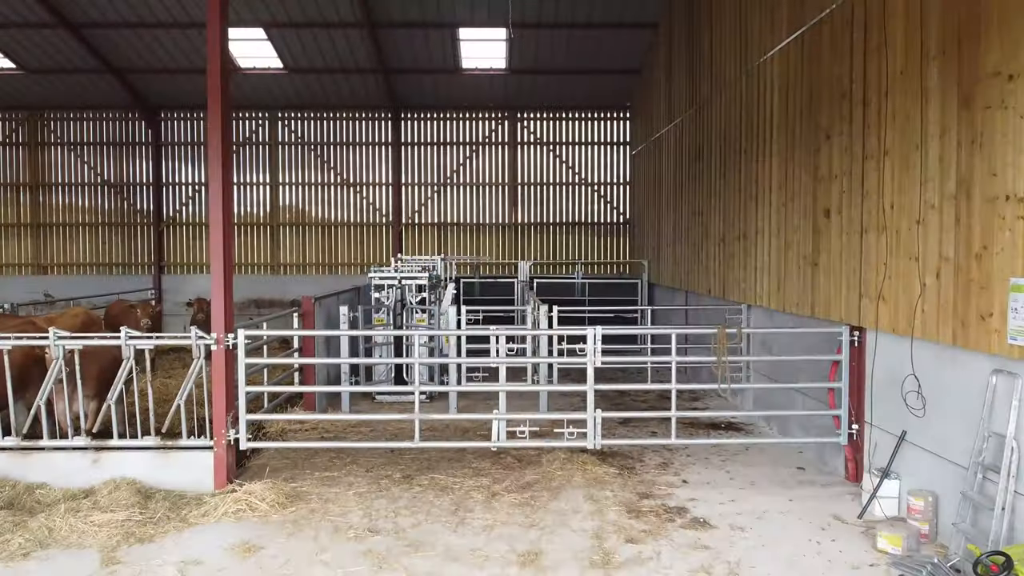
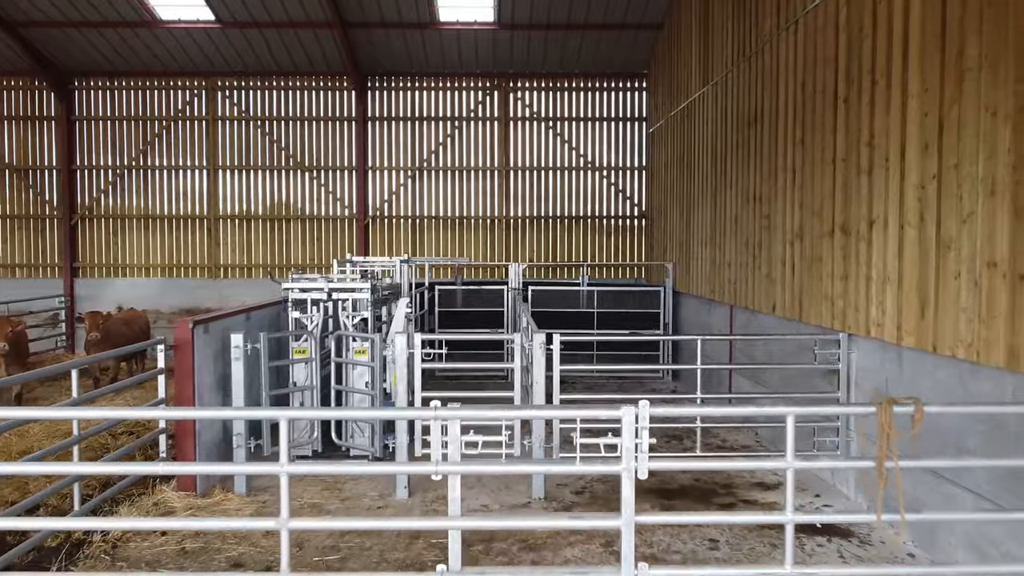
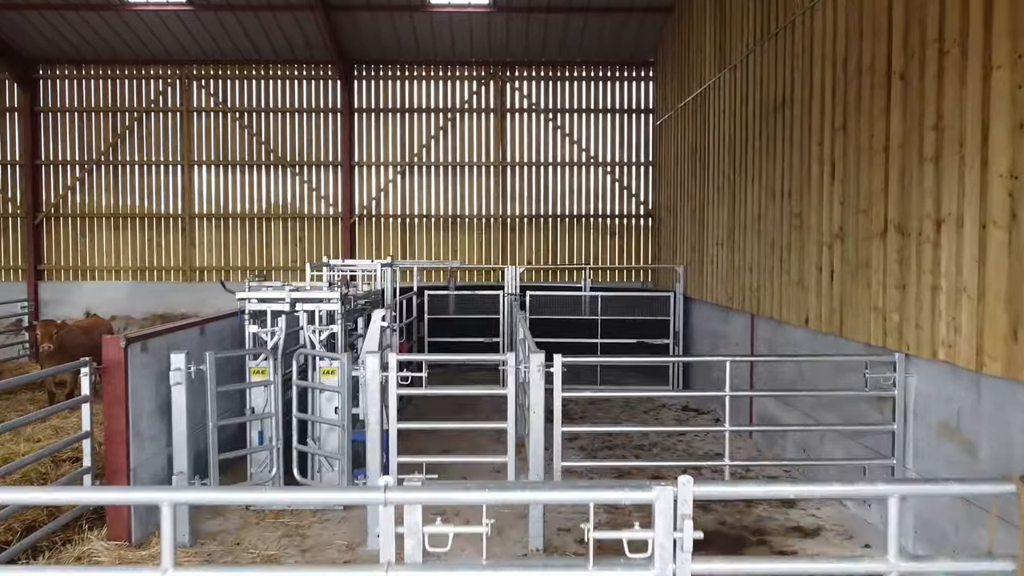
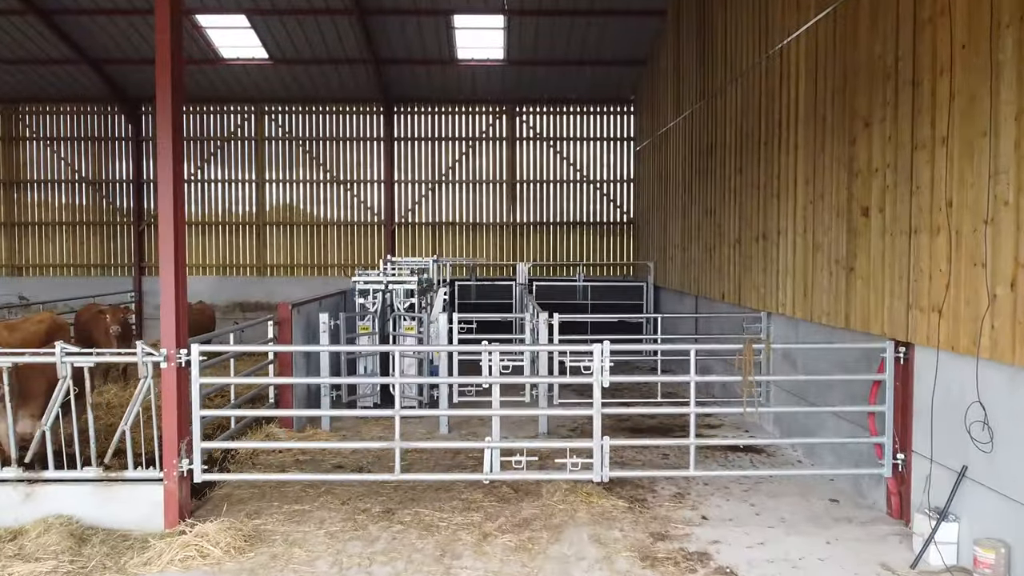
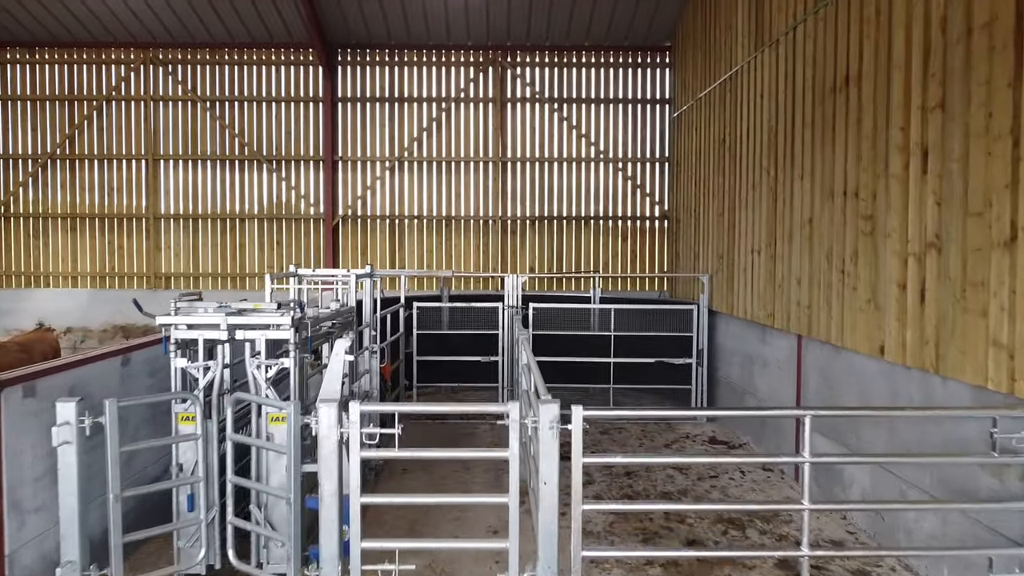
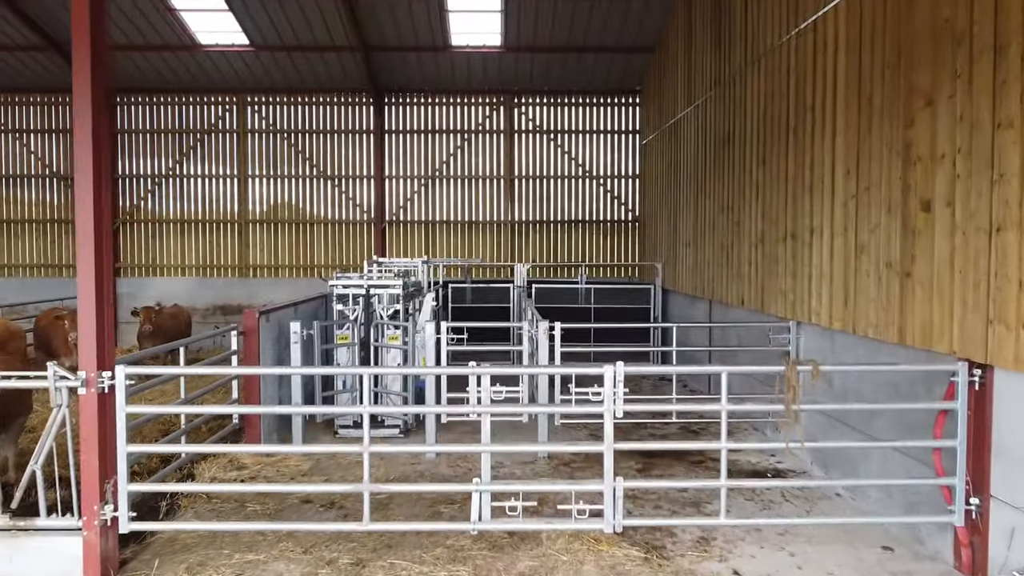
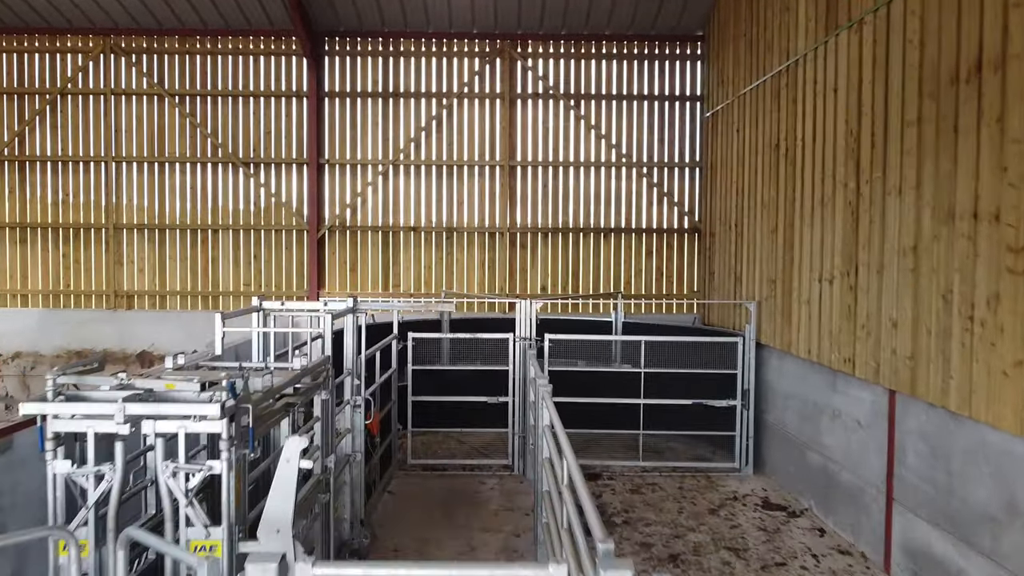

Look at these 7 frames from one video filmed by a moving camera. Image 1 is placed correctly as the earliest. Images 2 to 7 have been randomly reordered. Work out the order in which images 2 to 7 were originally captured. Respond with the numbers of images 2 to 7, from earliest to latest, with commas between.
4, 6, 2, 3, 5, 7
